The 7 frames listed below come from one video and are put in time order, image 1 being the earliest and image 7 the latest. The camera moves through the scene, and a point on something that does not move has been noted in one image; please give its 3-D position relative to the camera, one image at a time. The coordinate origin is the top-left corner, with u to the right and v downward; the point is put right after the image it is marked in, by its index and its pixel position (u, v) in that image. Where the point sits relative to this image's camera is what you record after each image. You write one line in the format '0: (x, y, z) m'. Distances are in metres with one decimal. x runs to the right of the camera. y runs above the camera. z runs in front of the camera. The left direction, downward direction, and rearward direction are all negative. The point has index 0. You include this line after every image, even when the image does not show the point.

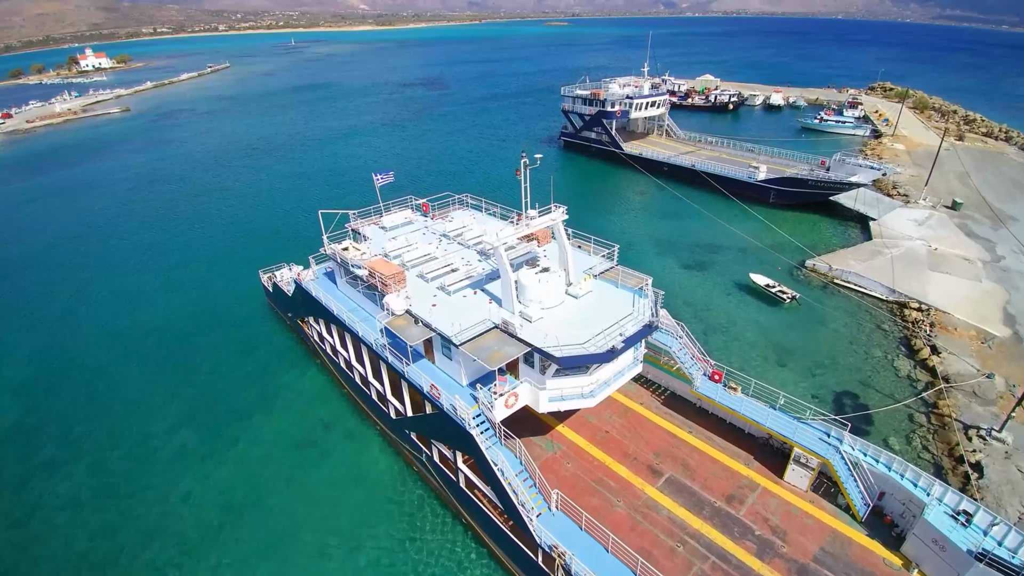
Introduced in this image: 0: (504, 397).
0: (-0.3, -4.3, +19.2) m
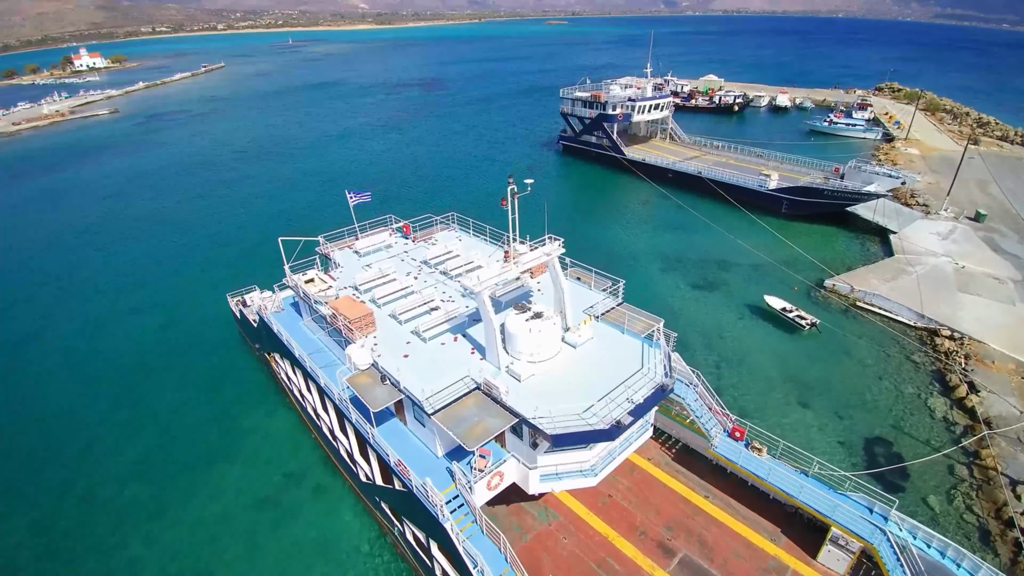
0: (-0.8, -6.1, +15.9) m
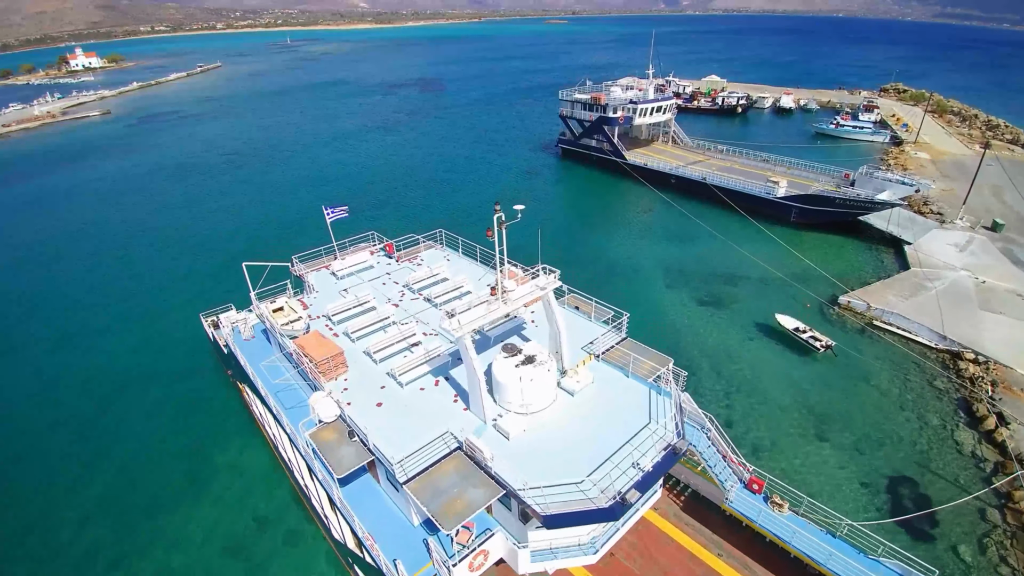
0: (-1.2, -7.4, +13.7) m
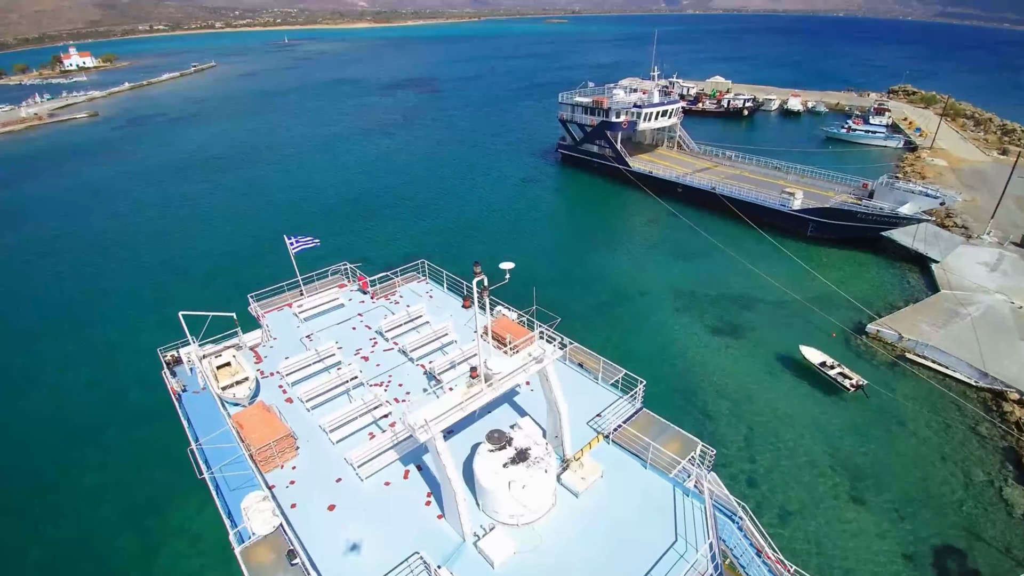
0: (-1.6, -9.3, +10.4) m
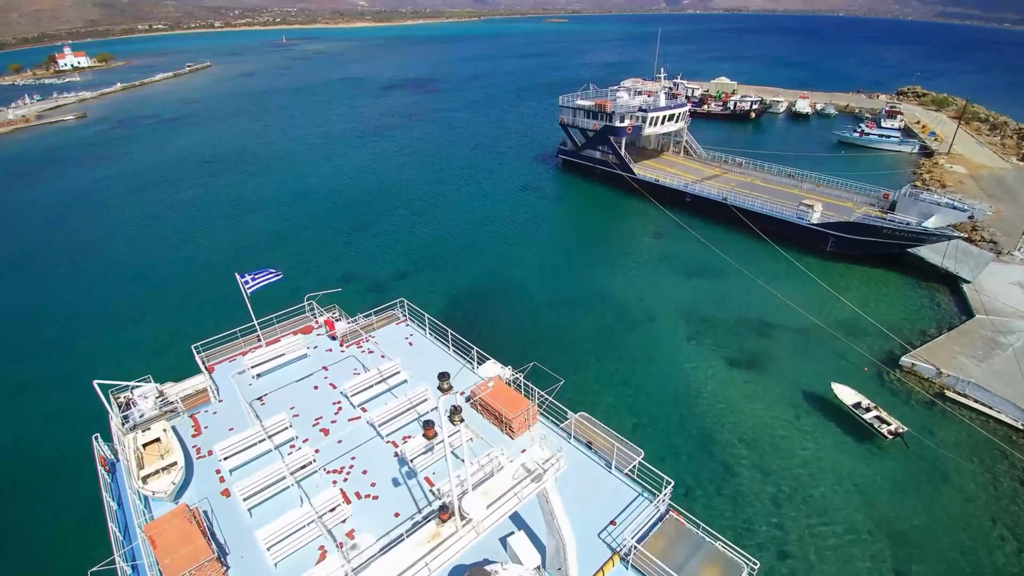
0: (-1.8, -11.1, +7.2) m
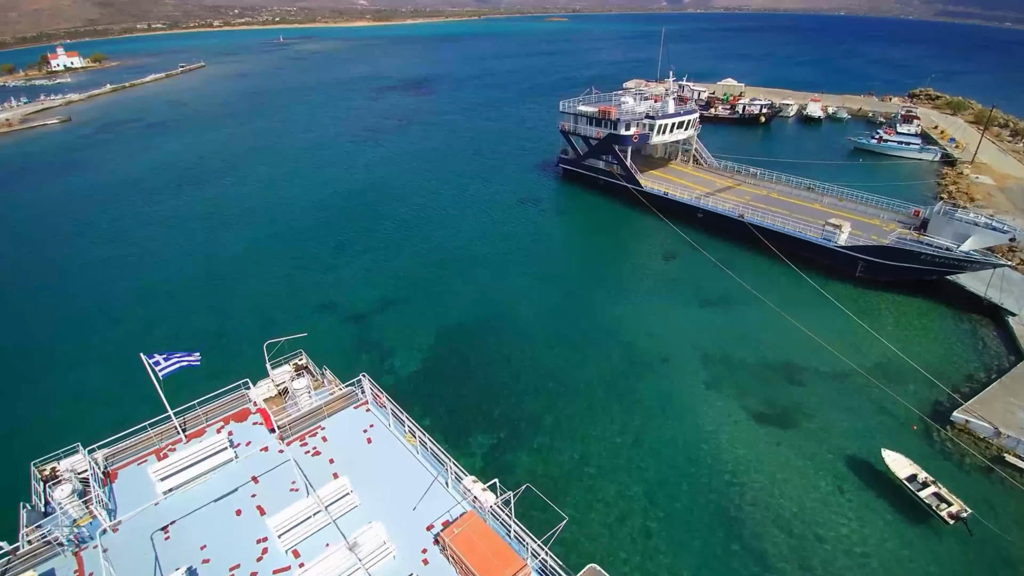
0: (-2.3, -13.6, +3.1) m
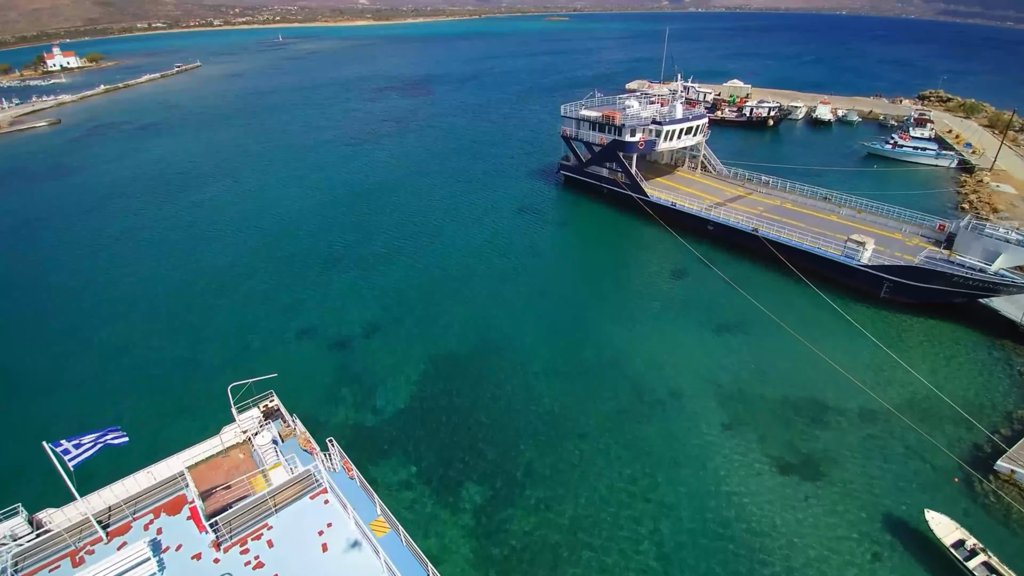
0: (-2.6, -15.3, +0.4) m
